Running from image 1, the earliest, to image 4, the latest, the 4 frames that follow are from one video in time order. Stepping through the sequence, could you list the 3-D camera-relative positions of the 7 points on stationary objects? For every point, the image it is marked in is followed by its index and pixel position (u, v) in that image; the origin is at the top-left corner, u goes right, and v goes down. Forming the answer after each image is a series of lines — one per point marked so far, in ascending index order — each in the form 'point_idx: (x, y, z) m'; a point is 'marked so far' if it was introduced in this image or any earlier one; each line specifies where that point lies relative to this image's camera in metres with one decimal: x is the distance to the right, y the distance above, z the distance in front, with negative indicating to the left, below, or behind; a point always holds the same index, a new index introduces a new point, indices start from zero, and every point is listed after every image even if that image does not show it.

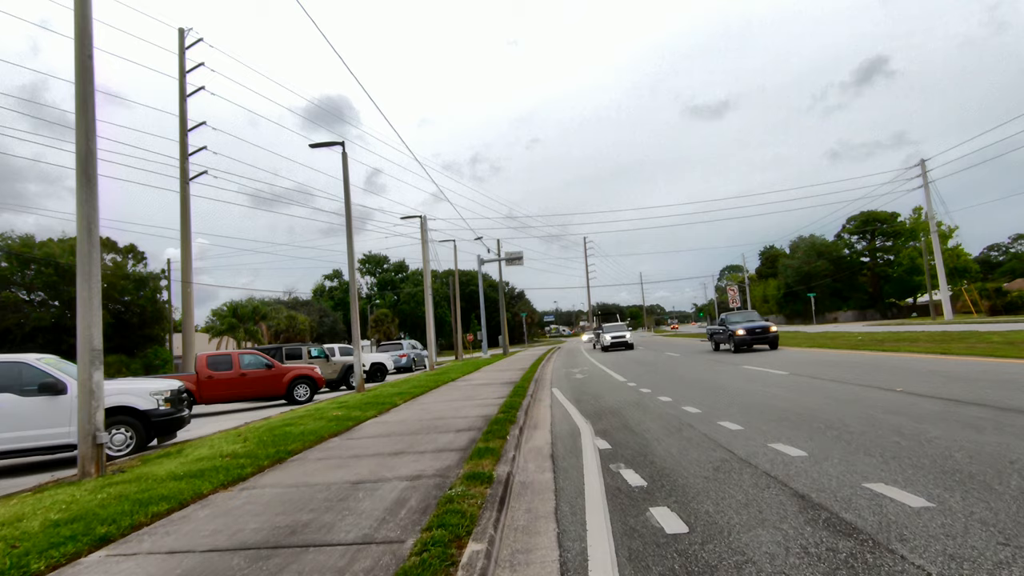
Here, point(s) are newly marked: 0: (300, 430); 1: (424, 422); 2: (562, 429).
0: (-3.6, -2.4, +10.5) m
1: (-1.5, -2.3, +10.8) m
2: (+0.8, -2.2, +9.4) m
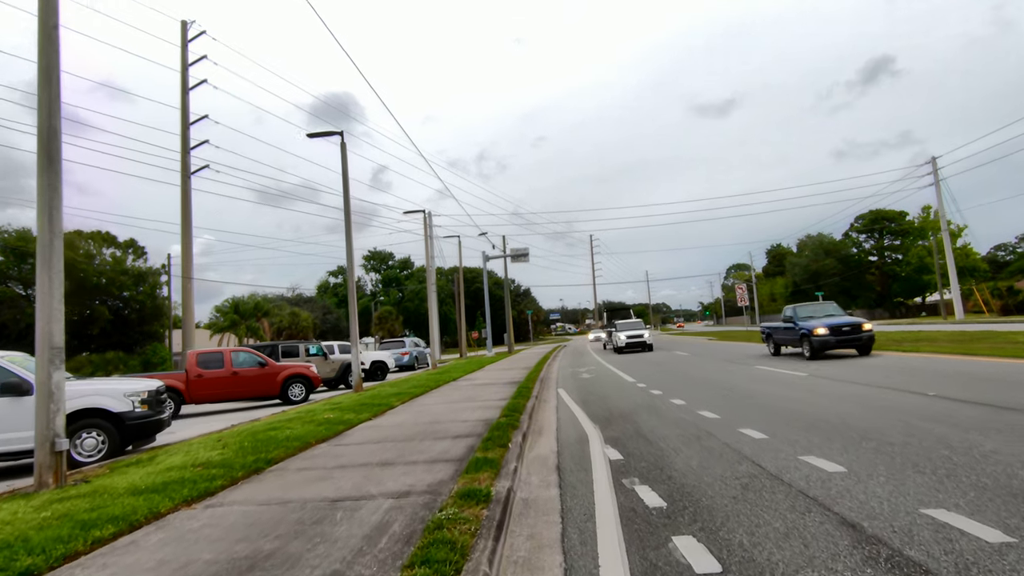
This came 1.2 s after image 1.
0: (-3.6, -2.3, +9.7) m
1: (-1.5, -2.2, +10.0) m
2: (+0.8, -2.1, +8.6) m
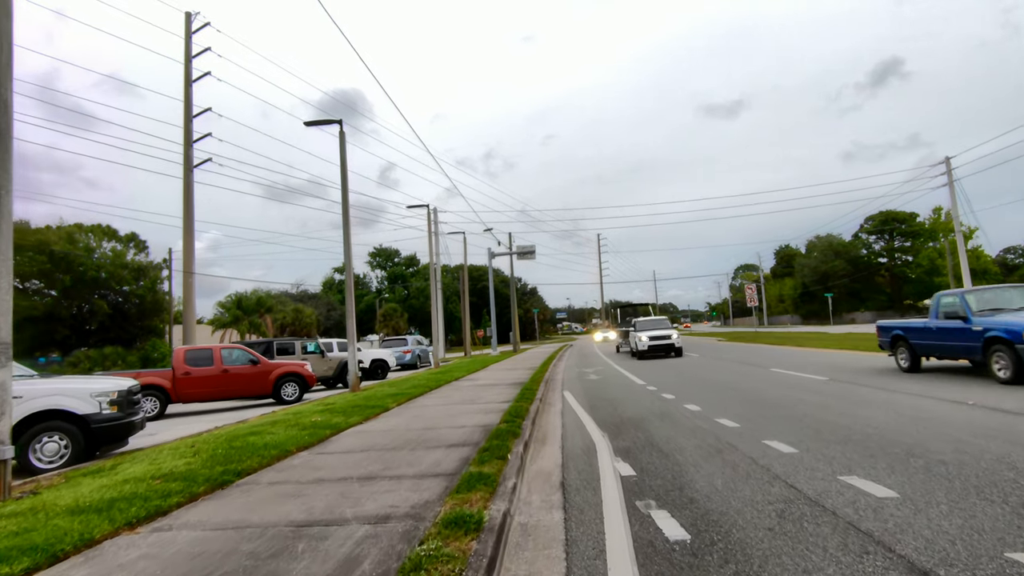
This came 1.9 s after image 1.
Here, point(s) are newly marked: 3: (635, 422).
0: (-3.6, -2.2, +8.9) m
1: (-1.5, -2.2, +9.2) m
2: (+0.8, -2.0, +7.8) m
3: (+1.8, -2.0, +9.1) m
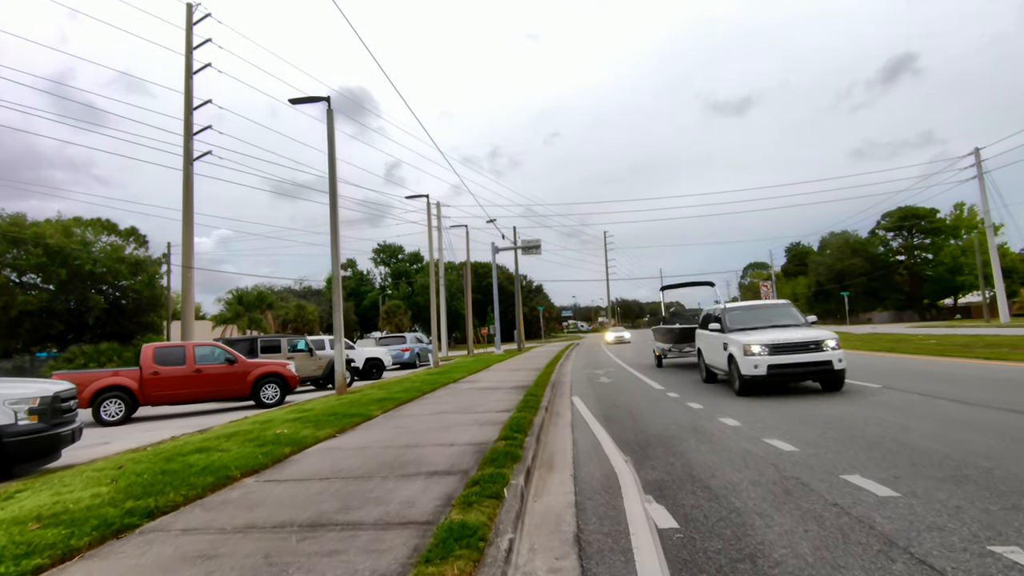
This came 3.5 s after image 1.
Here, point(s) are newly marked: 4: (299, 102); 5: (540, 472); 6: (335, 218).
0: (-3.6, -2.0, +7.3) m
1: (-1.5, -2.0, +7.5) m
2: (+0.8, -1.9, +6.1) m
3: (+1.8, -1.8, +7.4) m
4: (-6.4, +5.6, +18.4) m
5: (+0.3, -2.0, +6.7) m
6: (-4.6, +1.9, +16.1) m
